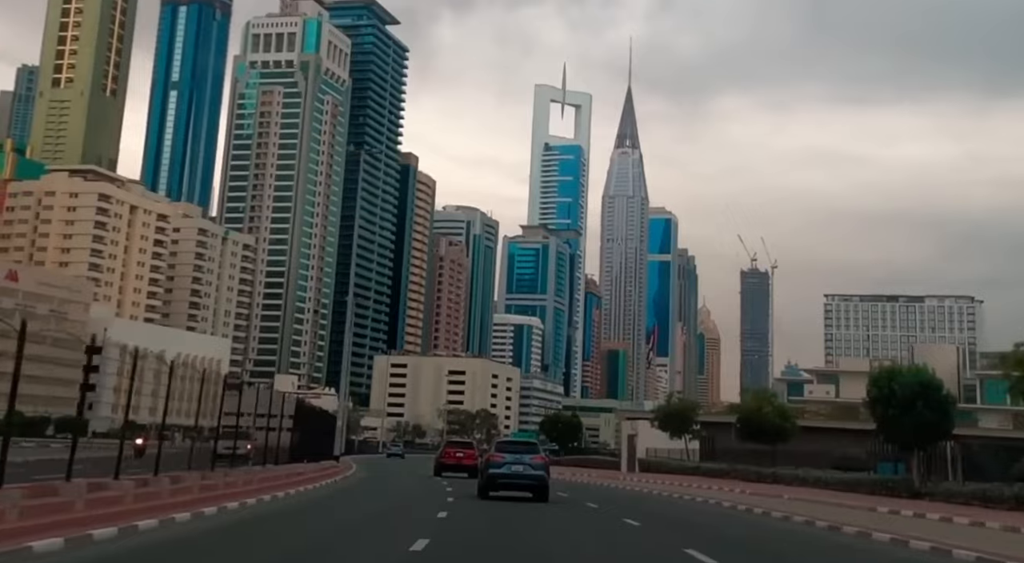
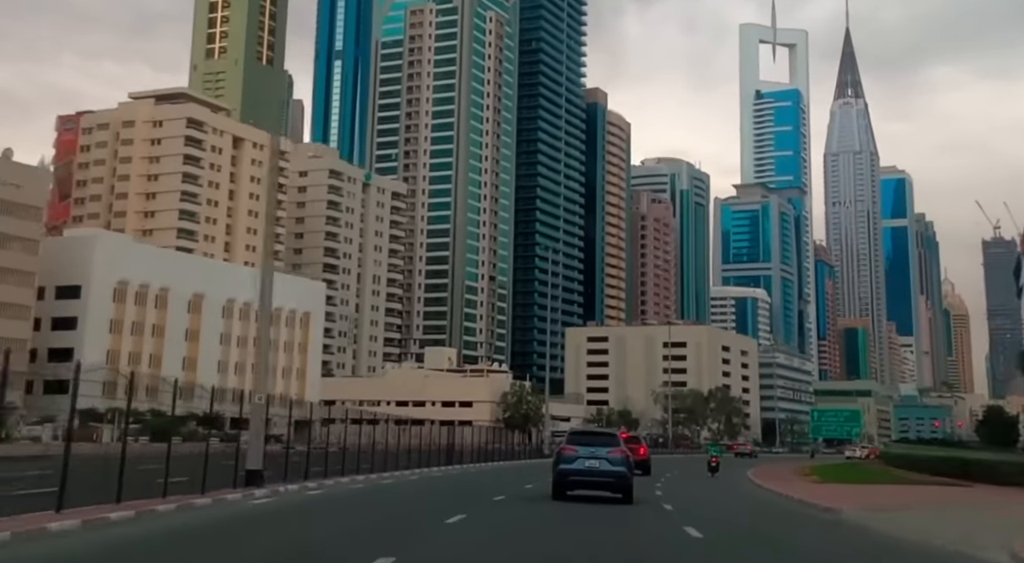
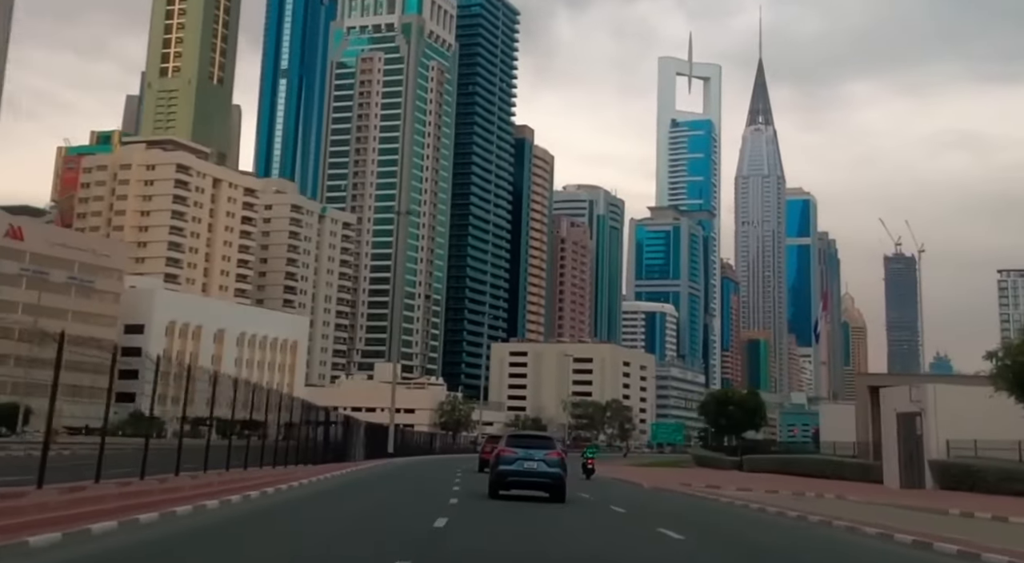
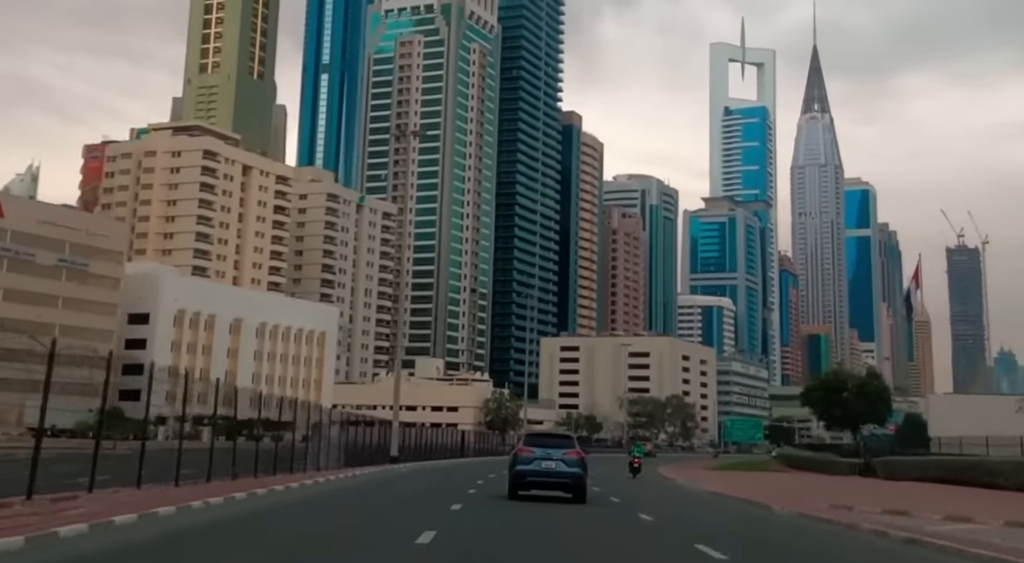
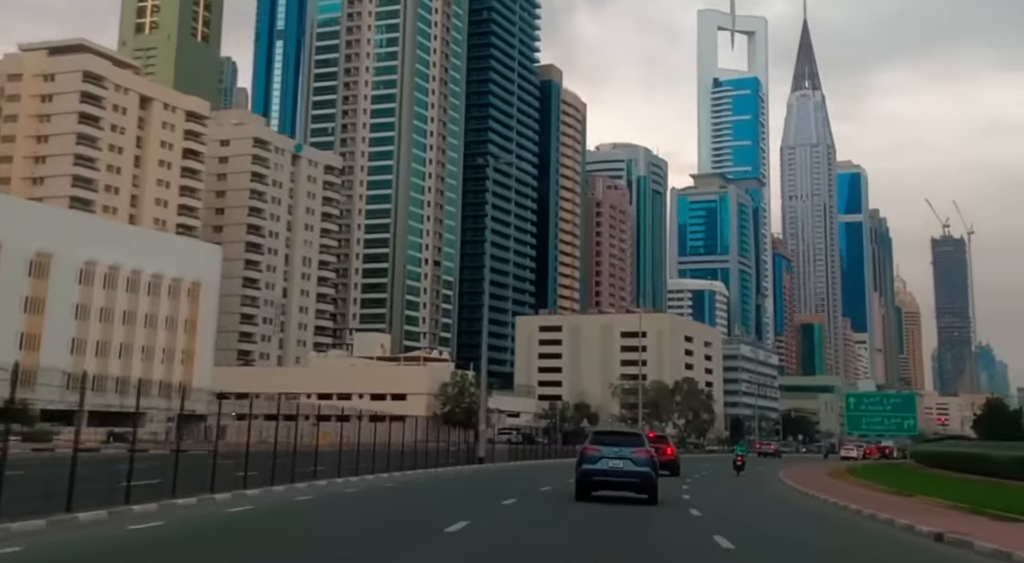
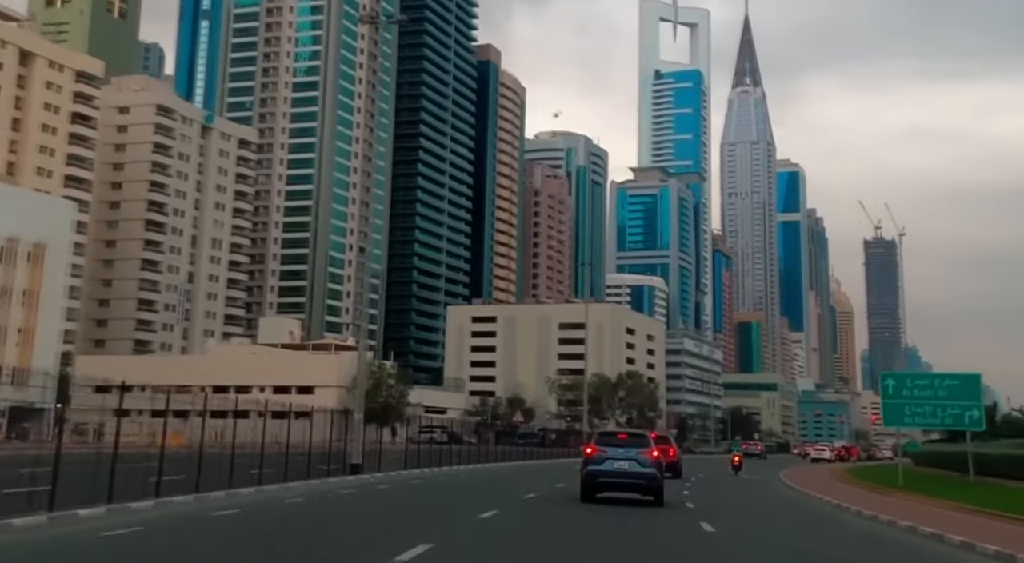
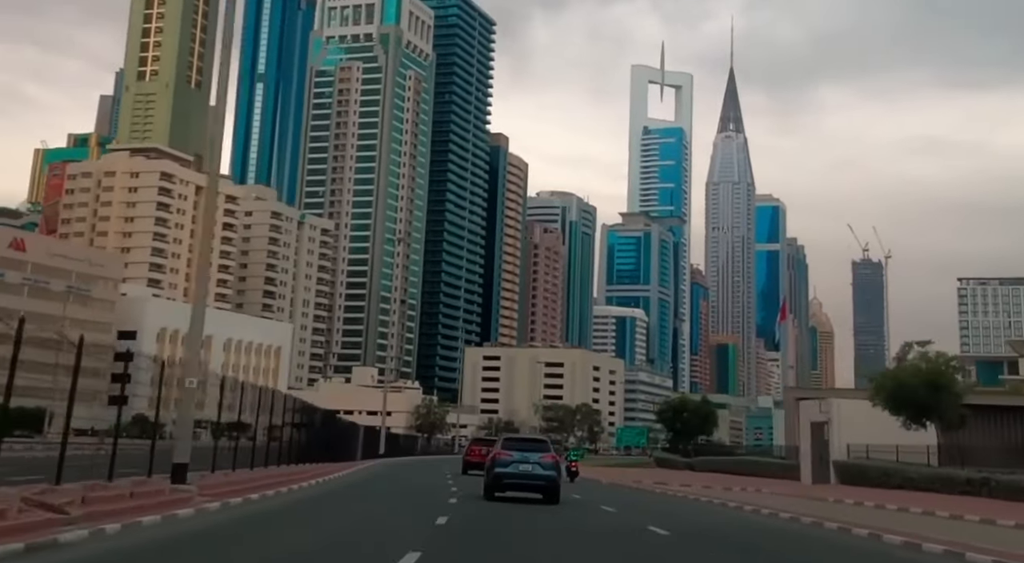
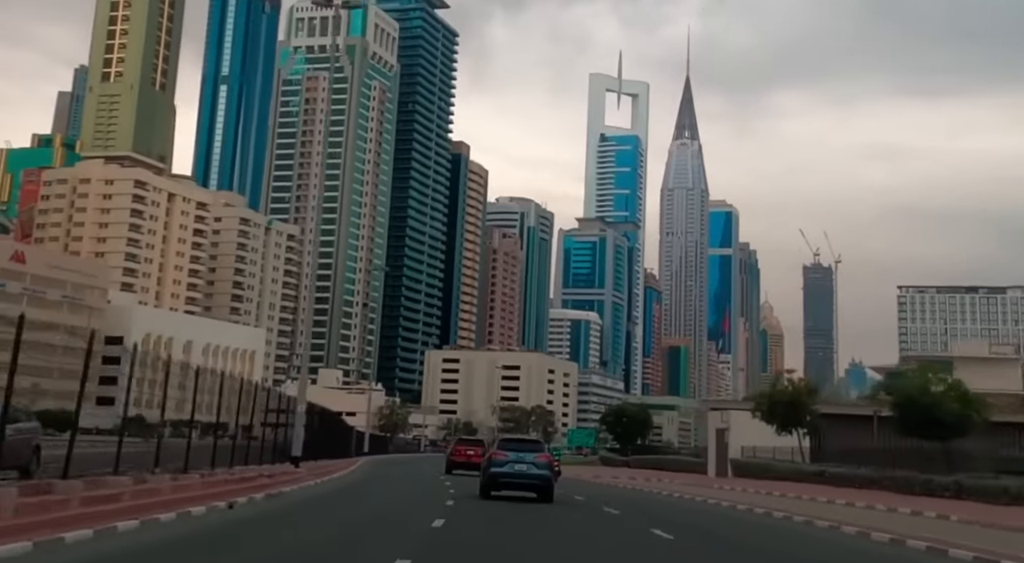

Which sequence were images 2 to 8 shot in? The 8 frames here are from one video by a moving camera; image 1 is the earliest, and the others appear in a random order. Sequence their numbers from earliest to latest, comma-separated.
8, 7, 3, 4, 2, 5, 6
